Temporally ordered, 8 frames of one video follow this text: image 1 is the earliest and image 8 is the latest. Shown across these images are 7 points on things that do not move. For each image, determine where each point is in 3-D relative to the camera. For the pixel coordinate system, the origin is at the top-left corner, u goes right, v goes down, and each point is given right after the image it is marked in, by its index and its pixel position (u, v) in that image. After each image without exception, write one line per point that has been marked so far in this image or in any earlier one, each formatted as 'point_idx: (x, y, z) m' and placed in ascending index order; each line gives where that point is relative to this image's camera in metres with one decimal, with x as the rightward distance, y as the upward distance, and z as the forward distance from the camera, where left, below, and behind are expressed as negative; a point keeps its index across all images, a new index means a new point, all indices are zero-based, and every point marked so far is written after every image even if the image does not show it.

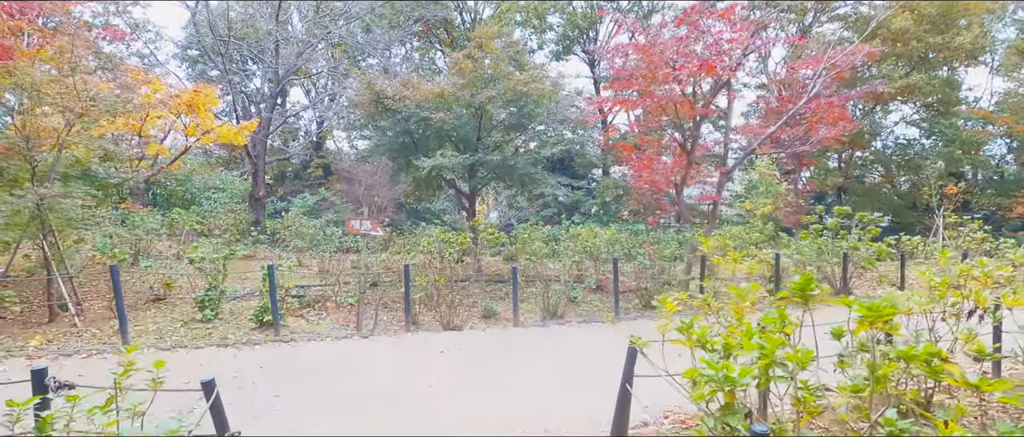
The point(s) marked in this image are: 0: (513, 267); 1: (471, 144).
0: (0.0, -0.6, +6.0) m
1: (-0.7, +1.3, +9.2) m
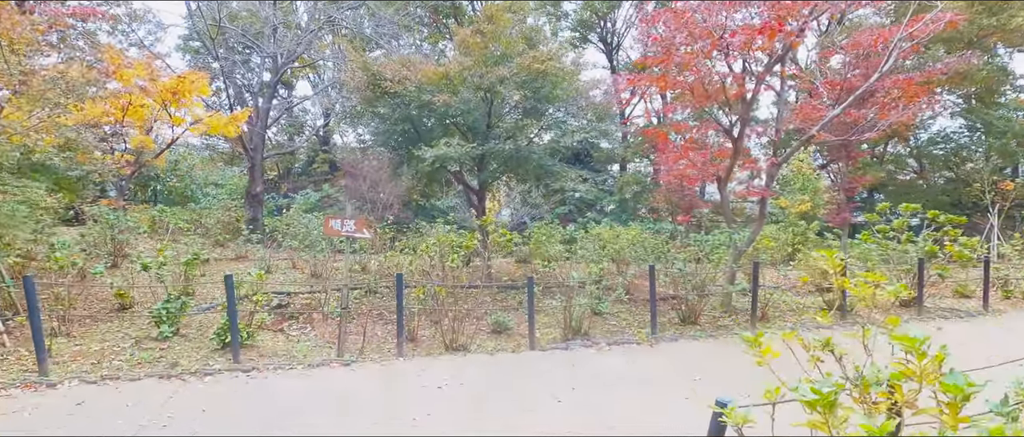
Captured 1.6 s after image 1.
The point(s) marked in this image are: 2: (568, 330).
0: (+0.1, -0.6, +5.0) m
1: (-0.5, +1.3, +8.2) m
2: (+0.6, -1.1, +5.4) m
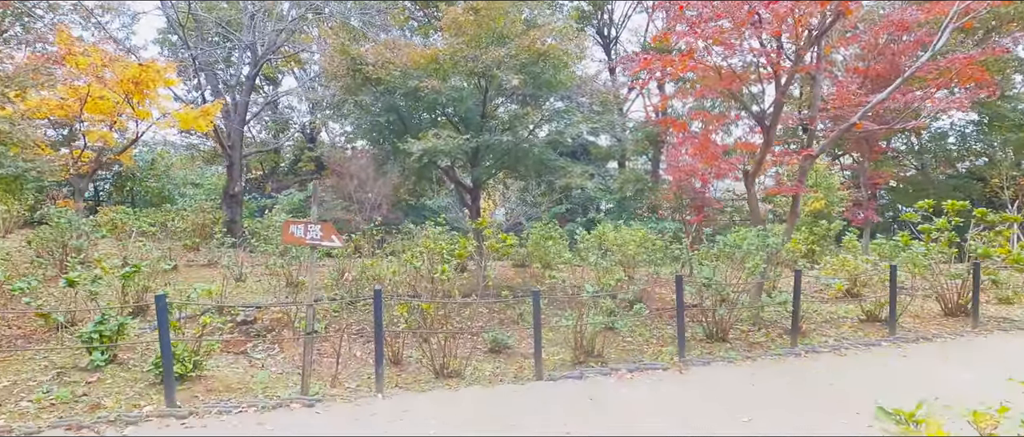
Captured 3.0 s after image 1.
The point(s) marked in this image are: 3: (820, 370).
0: (+0.2, -0.6, +4.2) m
1: (-0.5, +1.3, +7.4) m
2: (+0.6, -1.1, +4.6) m
3: (+2.6, -1.3, +4.4) m
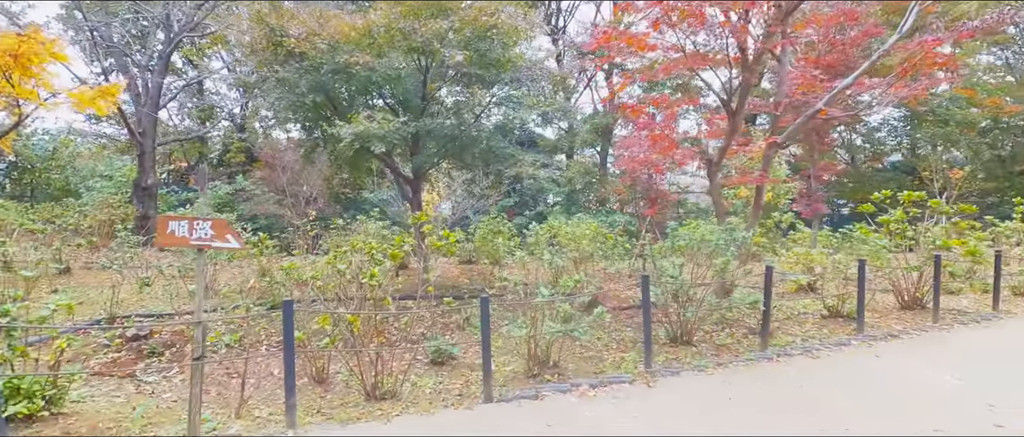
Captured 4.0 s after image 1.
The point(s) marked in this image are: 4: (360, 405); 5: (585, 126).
0: (-0.2, -0.5, +3.6) m
1: (-1.2, +1.4, +6.7) m
2: (+0.2, -1.1, +4.1) m
3: (+2.1, -1.2, +4.1) m
4: (-1.0, -1.3, +3.7) m
5: (+1.4, +1.8, +10.3) m
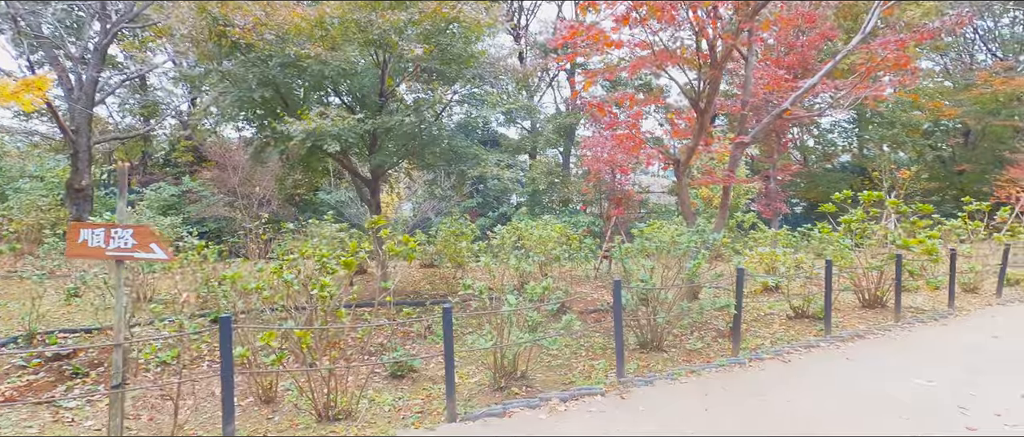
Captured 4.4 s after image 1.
0: (-0.4, -0.6, +3.4) m
1: (-1.7, +1.4, +6.3) m
2: (-0.1, -1.1, +3.8) m
3: (+1.9, -1.2, +4.0) m
4: (-1.3, -1.3, +3.4) m
5: (+0.7, +1.8, +10.2) m
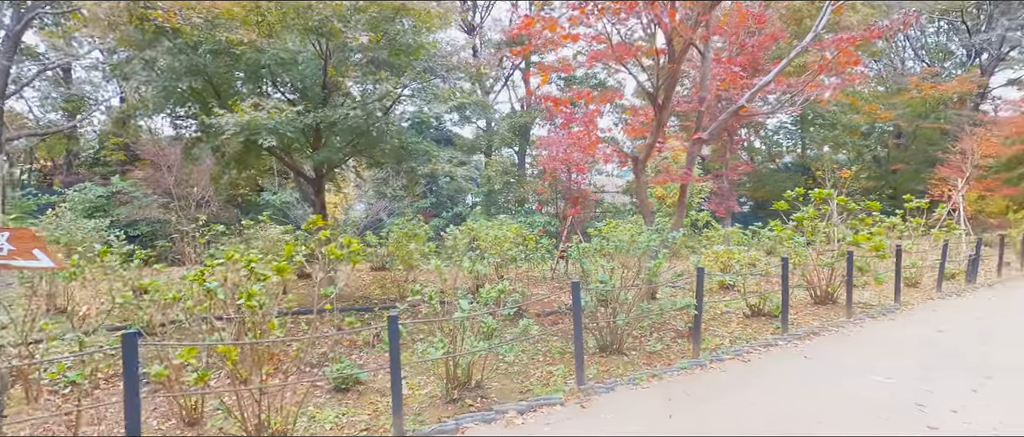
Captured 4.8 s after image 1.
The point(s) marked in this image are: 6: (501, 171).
0: (-0.7, -0.6, +3.1) m
1: (-2.2, +1.4, +5.9) m
2: (-0.4, -1.1, +3.6) m
3: (+1.6, -1.2, +3.9) m
4: (-1.5, -1.3, +3.0) m
5: (-0.2, +1.8, +10.0) m
6: (-0.2, +0.8, +9.5) m
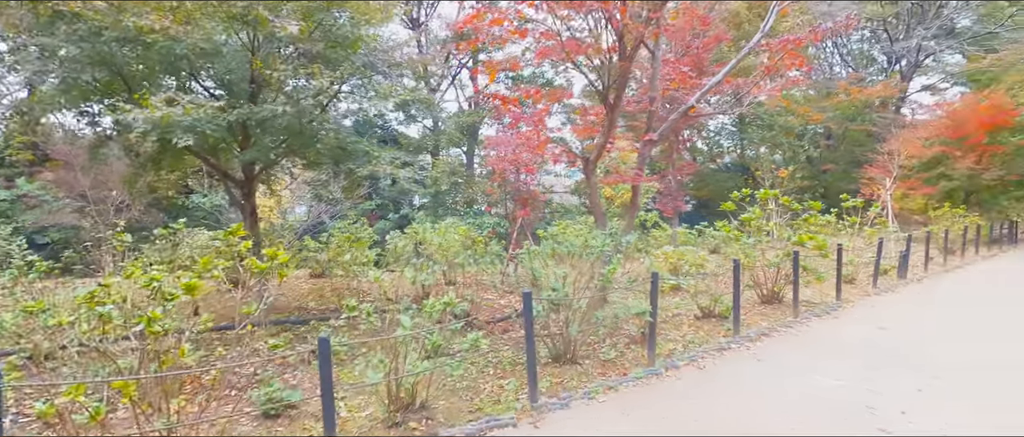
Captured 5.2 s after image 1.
0: (-1.0, -0.6, +2.8) m
1: (-2.8, +1.3, +5.5) m
2: (-0.7, -1.1, +3.3) m
3: (+1.2, -1.2, +3.7) m
4: (-1.8, -1.4, +2.6) m
5: (-1.1, +1.7, +9.6) m
6: (-1.1, +0.8, +9.2) m
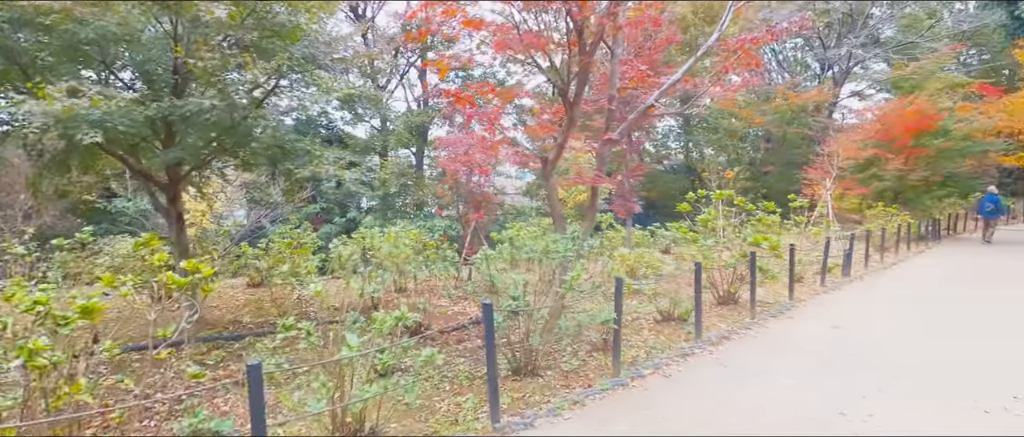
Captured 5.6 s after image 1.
0: (-1.2, -0.6, +2.4) m
1: (-3.2, +1.2, +4.9) m
2: (-0.9, -1.2, +2.9) m
3: (+0.9, -1.2, +3.6) m
4: (-2.0, -1.4, +2.2) m
5: (-2.0, +1.7, +9.2) m
6: (-1.9, +0.7, +8.8) m
